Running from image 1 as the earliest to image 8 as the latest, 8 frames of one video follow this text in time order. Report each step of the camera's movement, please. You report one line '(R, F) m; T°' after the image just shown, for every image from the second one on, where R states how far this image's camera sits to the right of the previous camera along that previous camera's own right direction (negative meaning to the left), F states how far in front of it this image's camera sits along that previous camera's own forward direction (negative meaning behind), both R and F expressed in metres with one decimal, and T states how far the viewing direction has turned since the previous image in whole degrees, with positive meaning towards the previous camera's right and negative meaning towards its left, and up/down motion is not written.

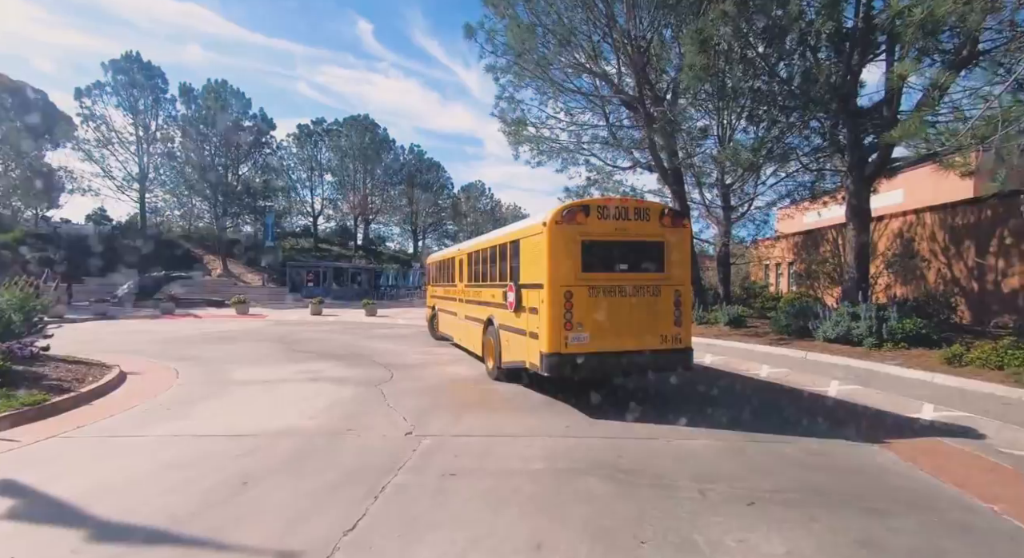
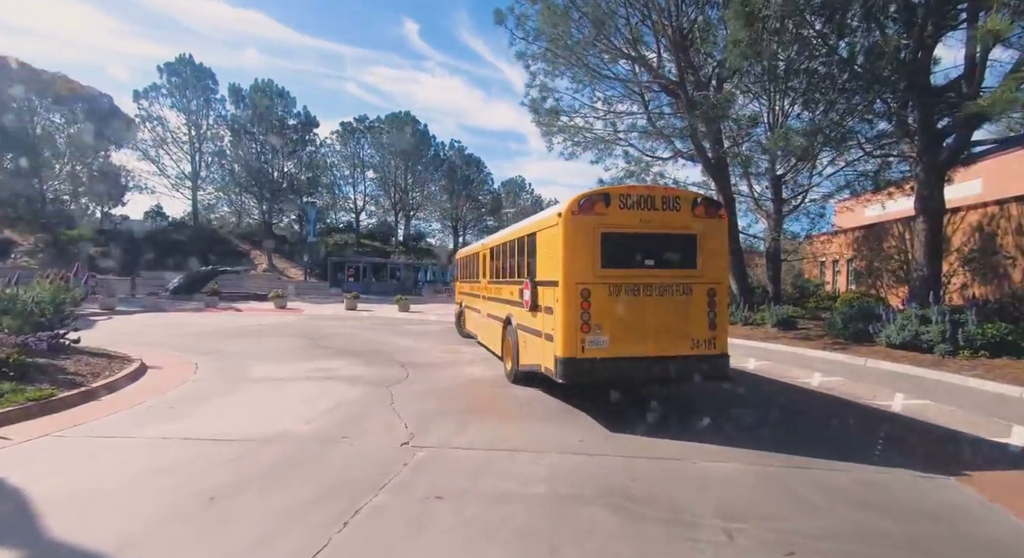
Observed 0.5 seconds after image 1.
(+0.4, +0.7) m; -5°
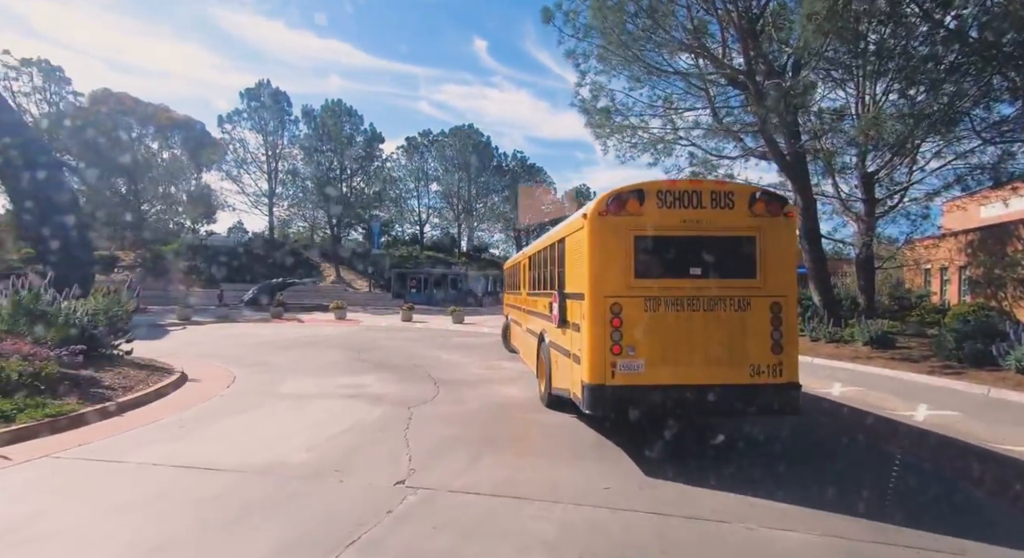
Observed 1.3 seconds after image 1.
(+0.6, +1.0) m; -8°
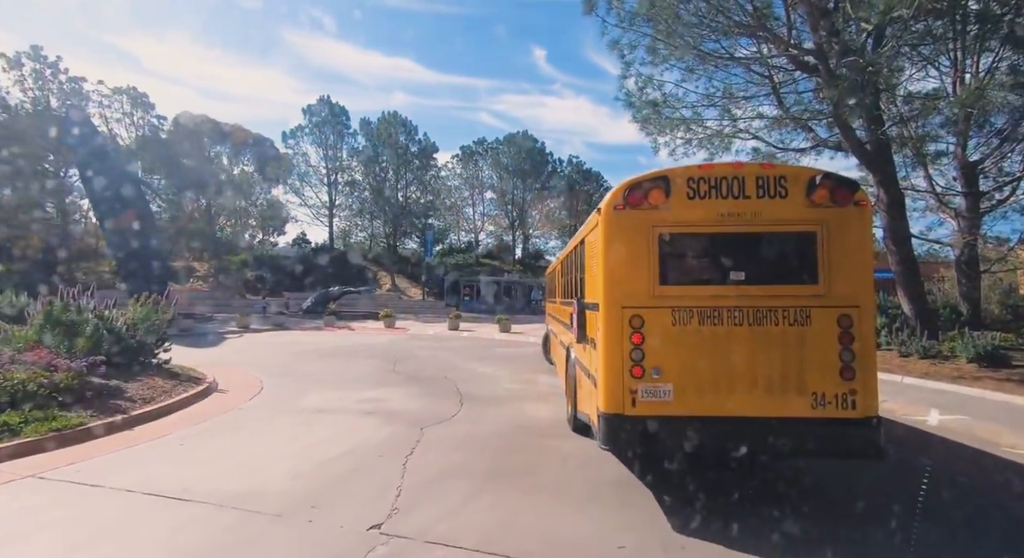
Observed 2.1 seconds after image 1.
(+0.6, +0.9) m; -7°
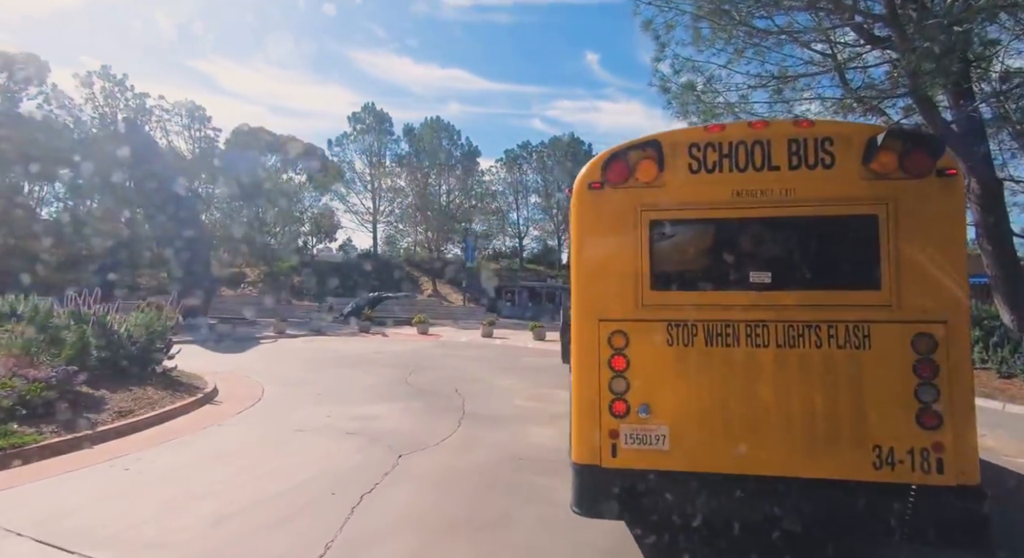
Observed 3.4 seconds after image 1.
(+0.8, +1.2) m; -6°
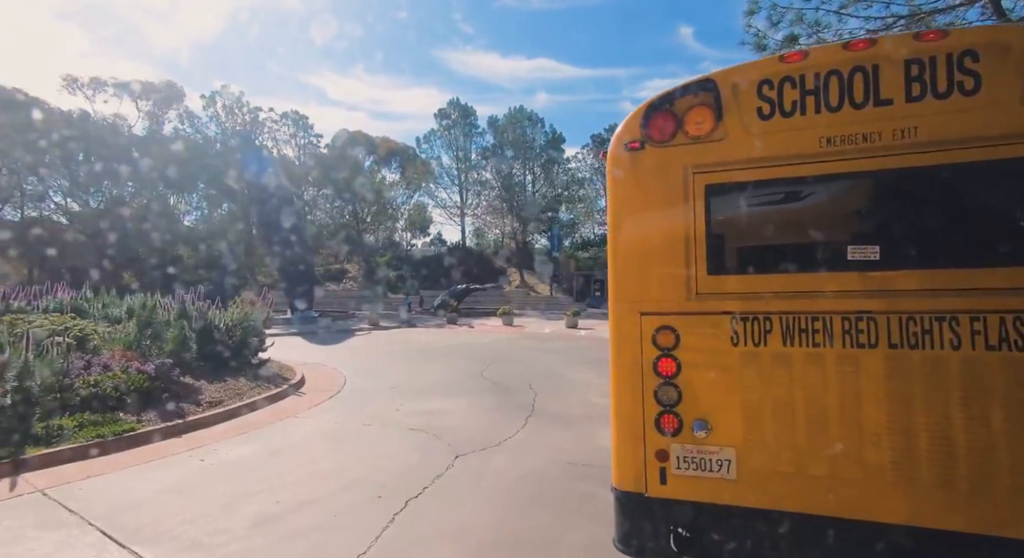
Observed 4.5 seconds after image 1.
(+0.4, +0.6) m; -10°
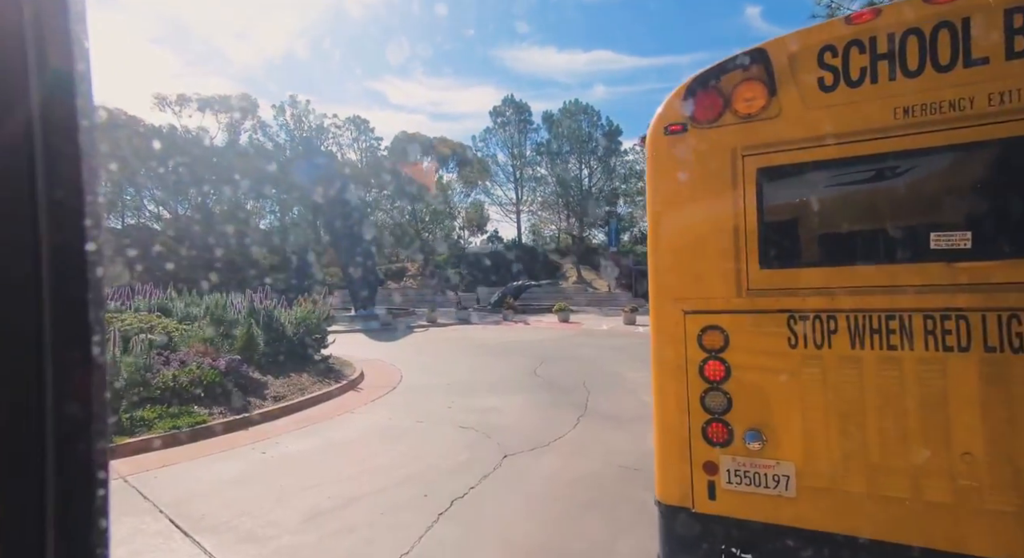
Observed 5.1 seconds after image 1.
(+0.1, +0.2) m; -6°
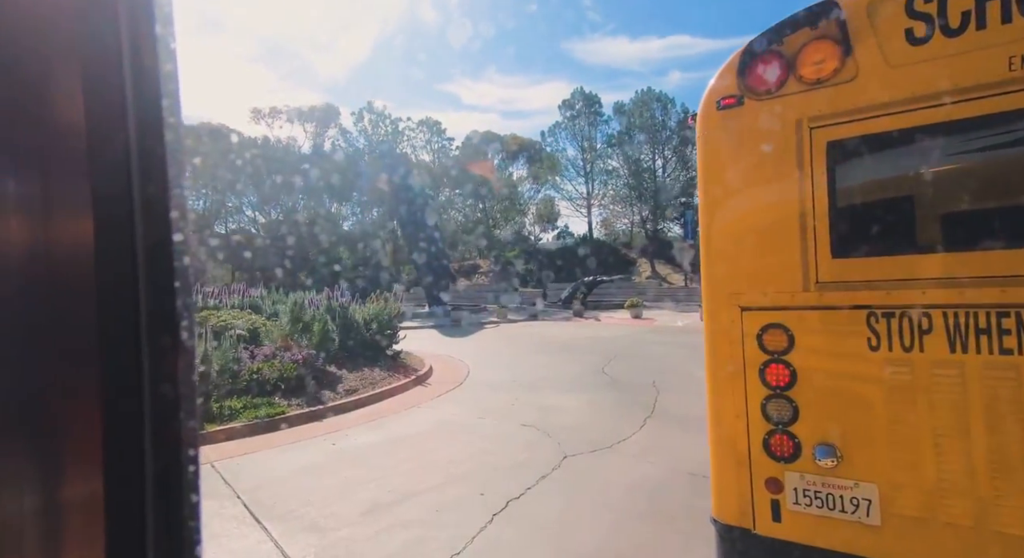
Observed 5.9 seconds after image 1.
(+0.2, +0.2) m; -8°
